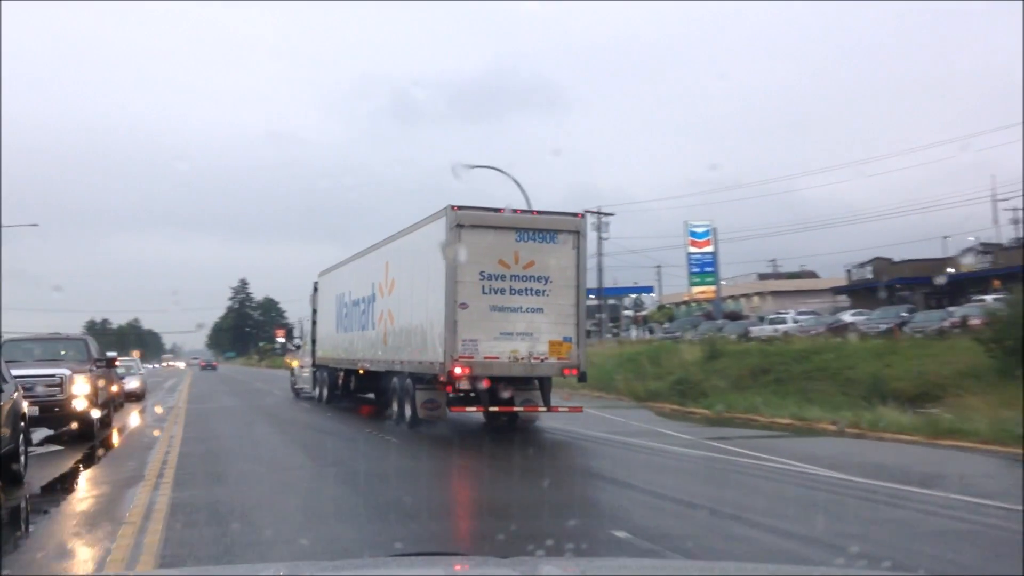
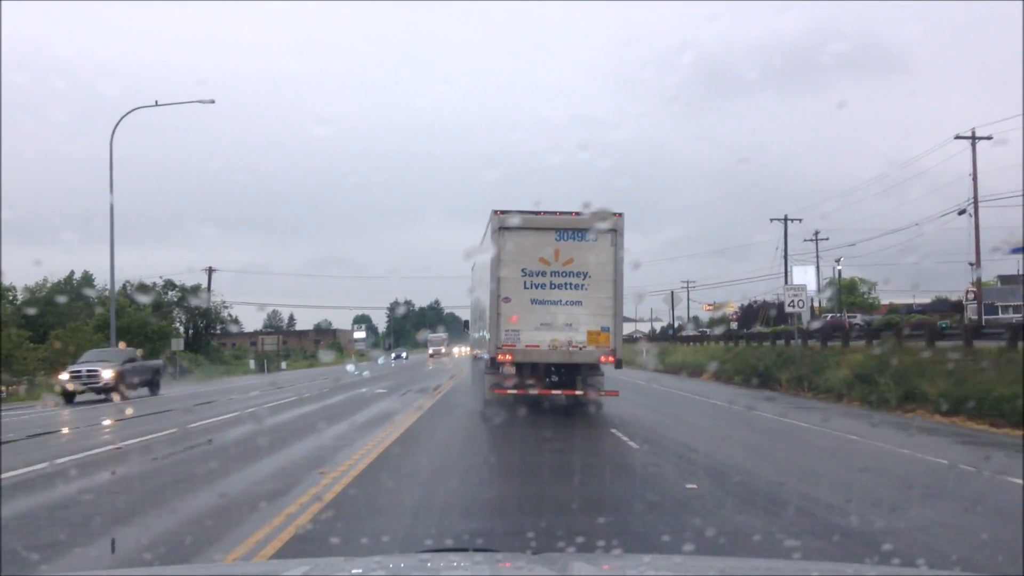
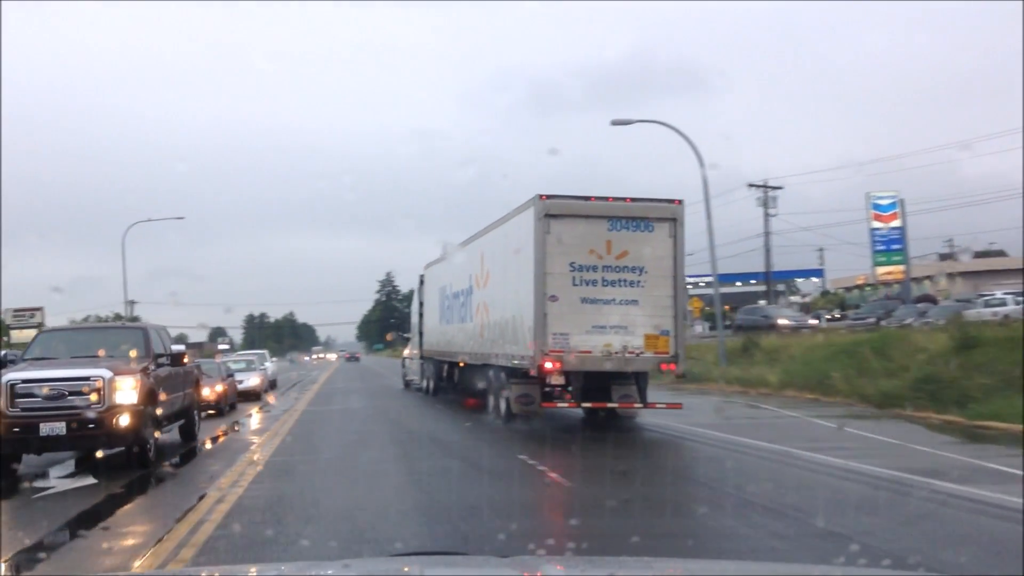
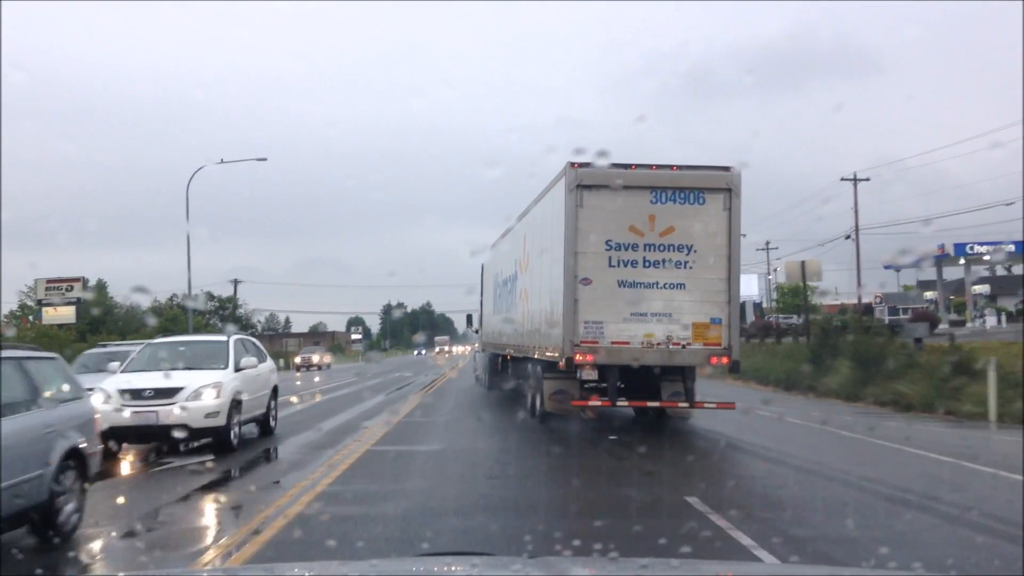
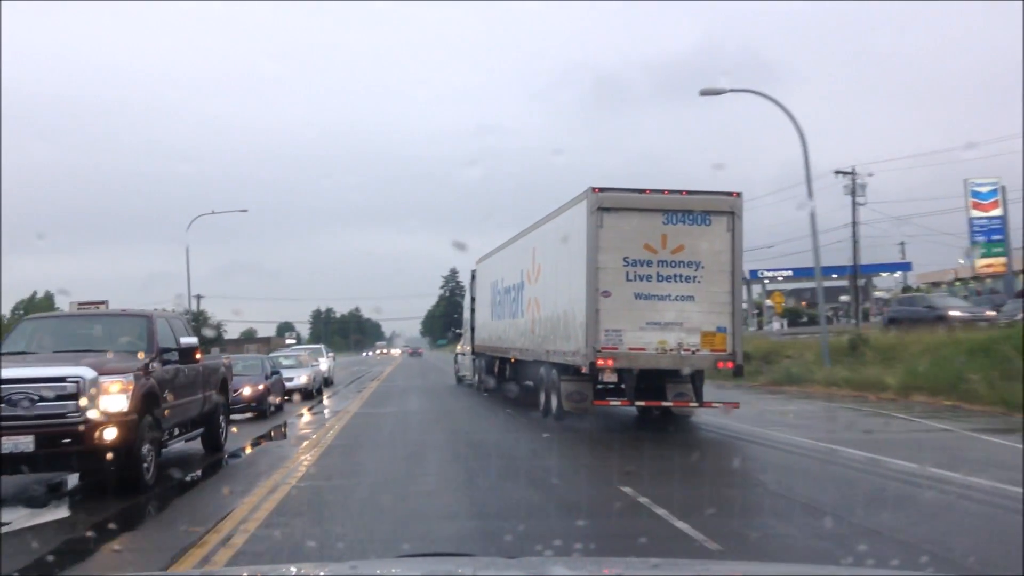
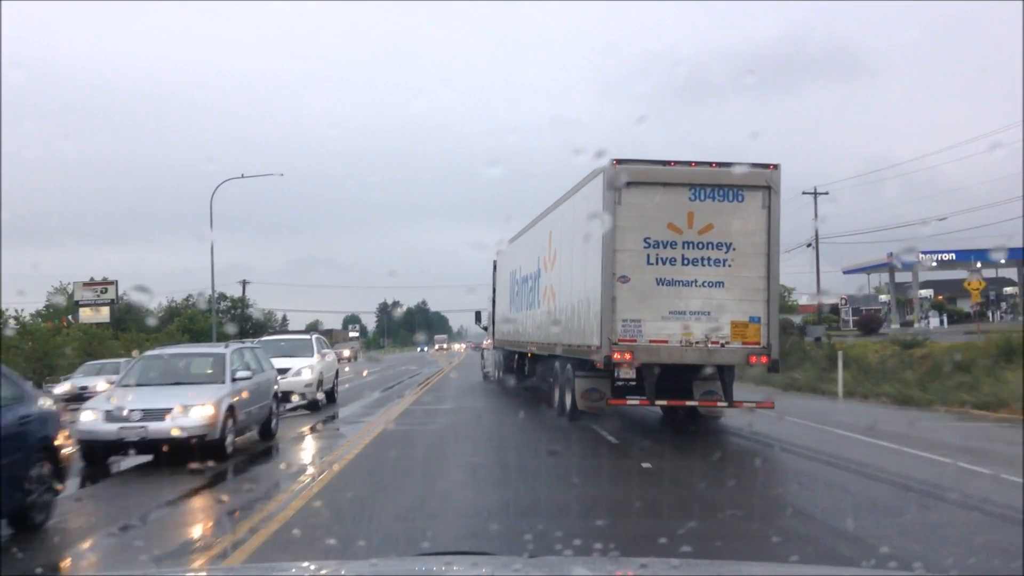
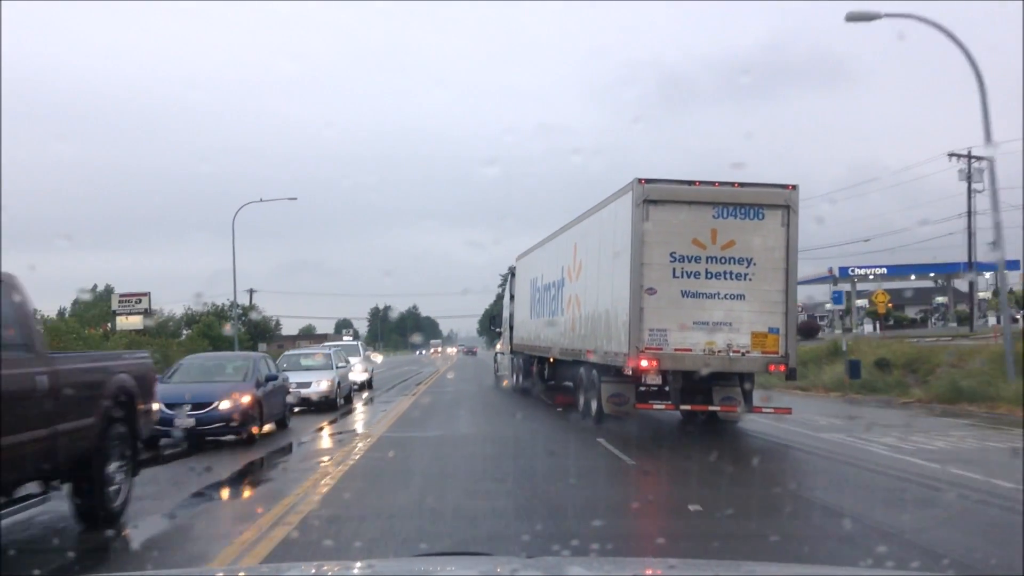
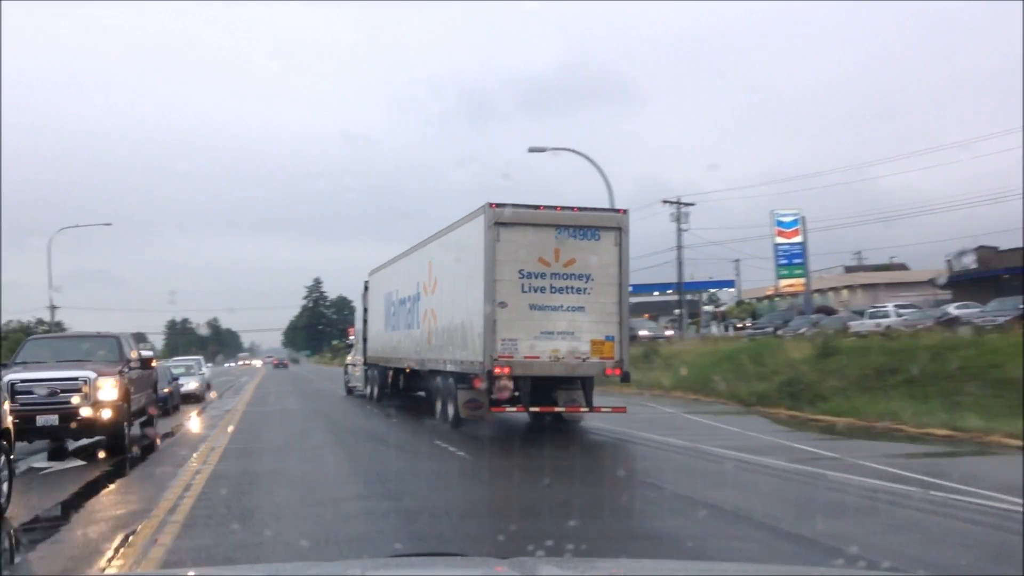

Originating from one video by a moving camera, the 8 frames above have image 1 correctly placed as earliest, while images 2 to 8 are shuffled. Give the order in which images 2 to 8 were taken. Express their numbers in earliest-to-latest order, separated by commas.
8, 3, 5, 7, 6, 4, 2
